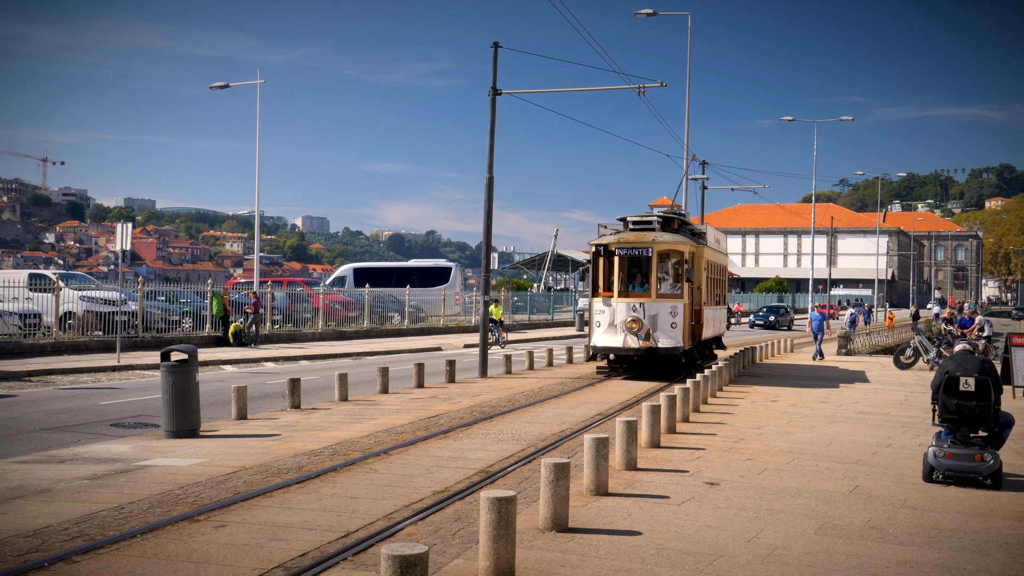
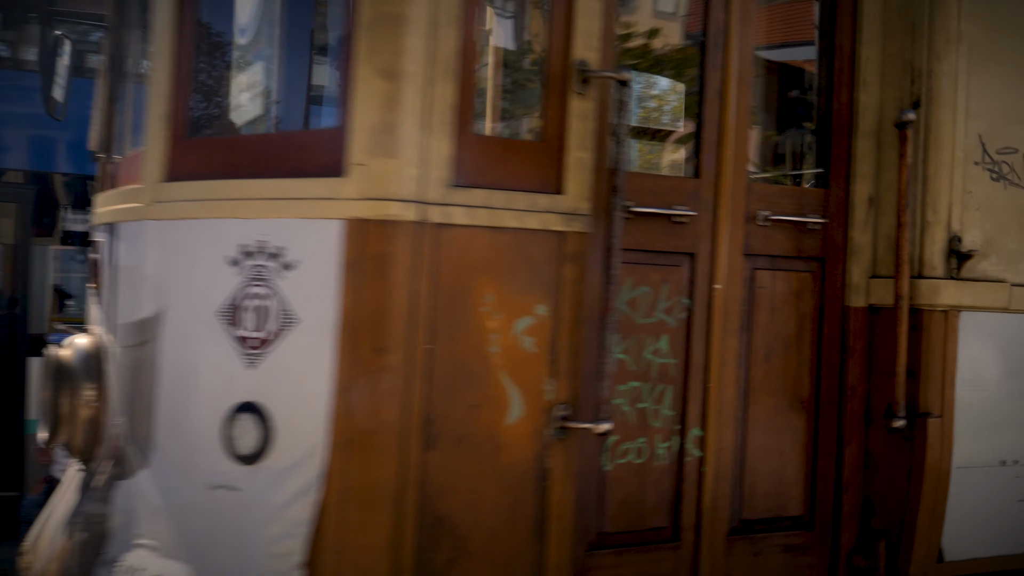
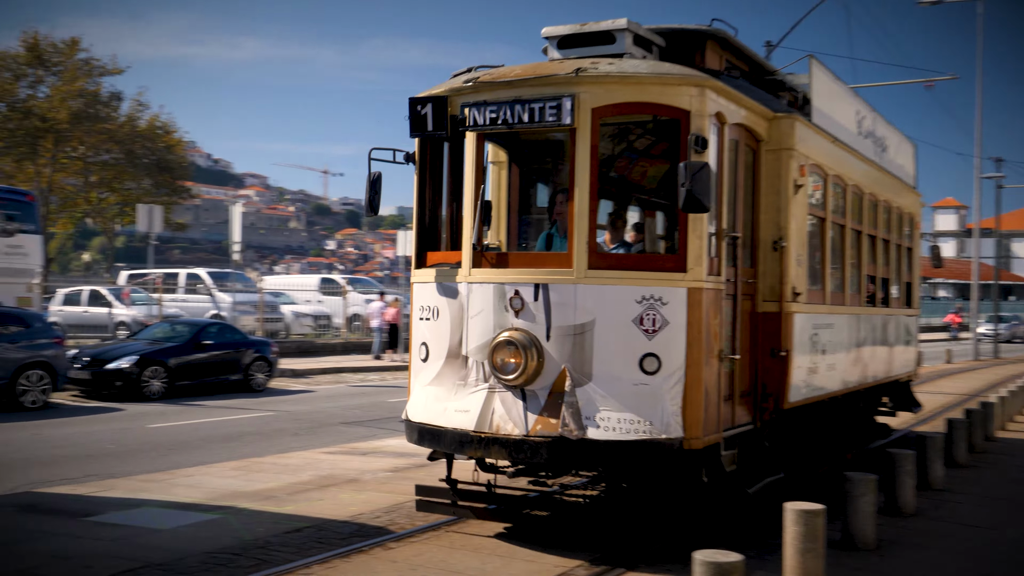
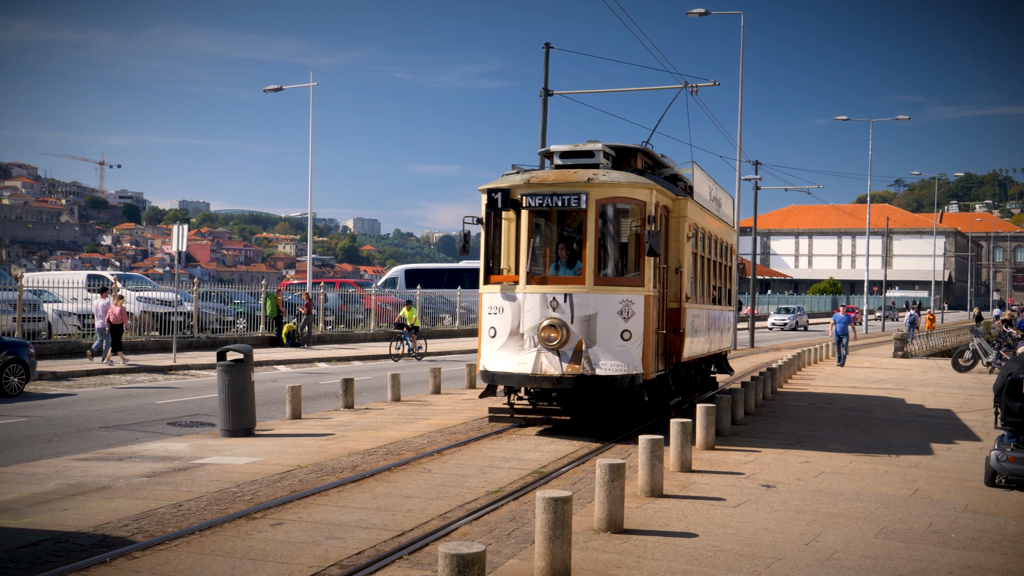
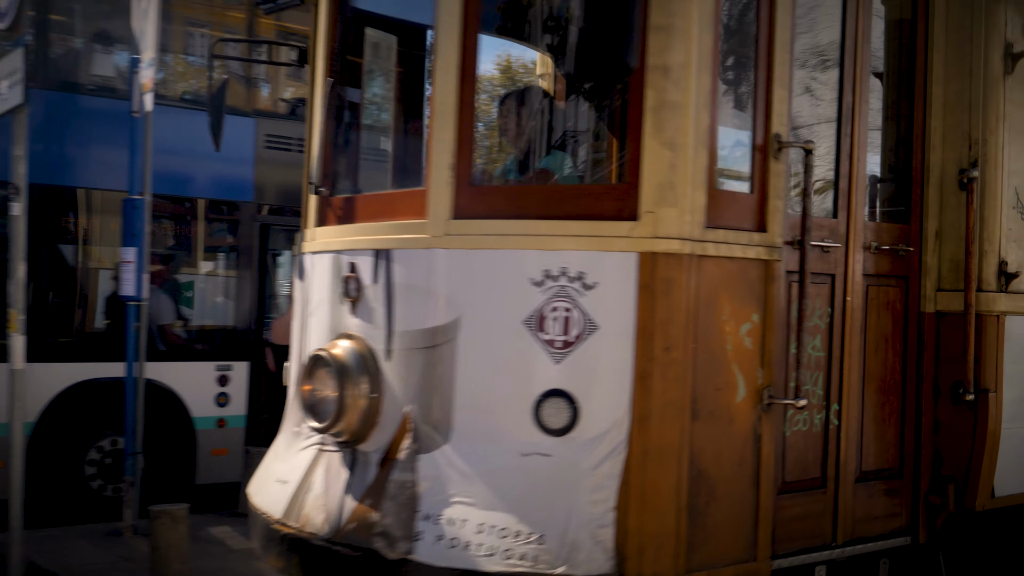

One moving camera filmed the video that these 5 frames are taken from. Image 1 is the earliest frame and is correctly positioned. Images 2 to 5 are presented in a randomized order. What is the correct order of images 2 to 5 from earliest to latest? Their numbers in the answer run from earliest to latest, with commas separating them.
4, 3, 5, 2
